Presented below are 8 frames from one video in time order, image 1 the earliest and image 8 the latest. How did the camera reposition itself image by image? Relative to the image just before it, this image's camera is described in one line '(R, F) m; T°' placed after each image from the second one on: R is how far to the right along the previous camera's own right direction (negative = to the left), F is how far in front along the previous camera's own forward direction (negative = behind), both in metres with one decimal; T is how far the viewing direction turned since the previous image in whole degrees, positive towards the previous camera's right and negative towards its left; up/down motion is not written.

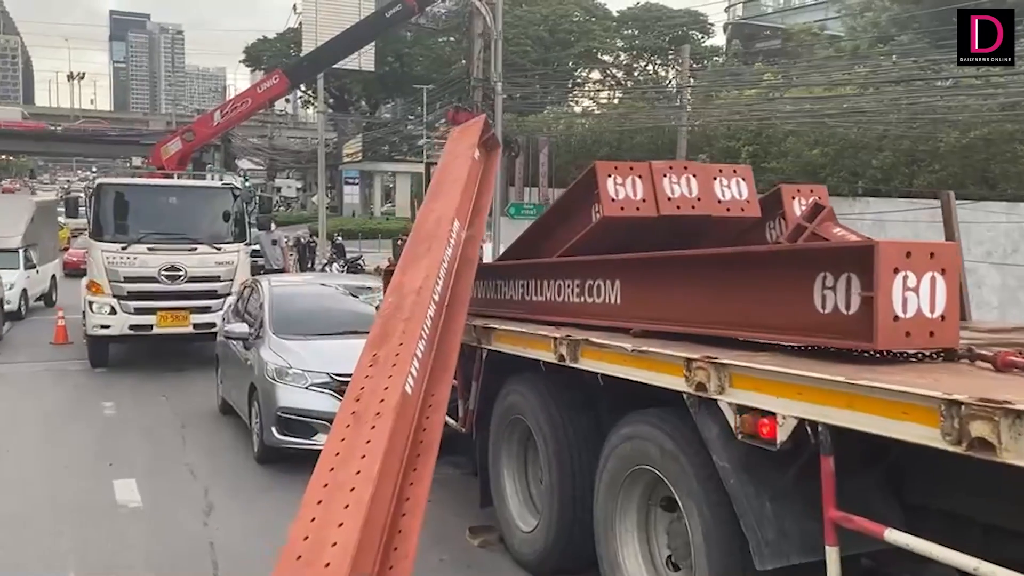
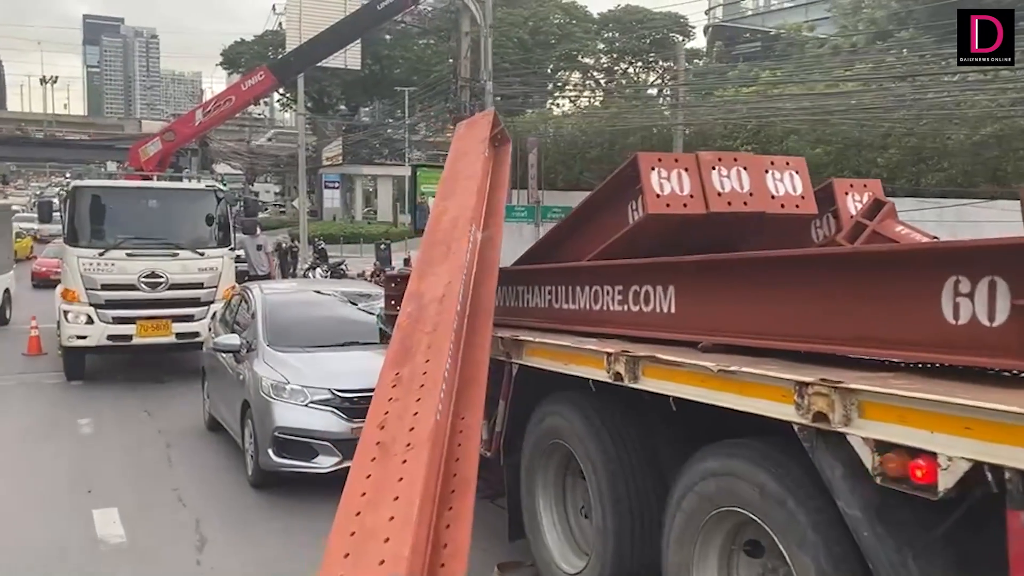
(-0.3, +0.5) m; +1°
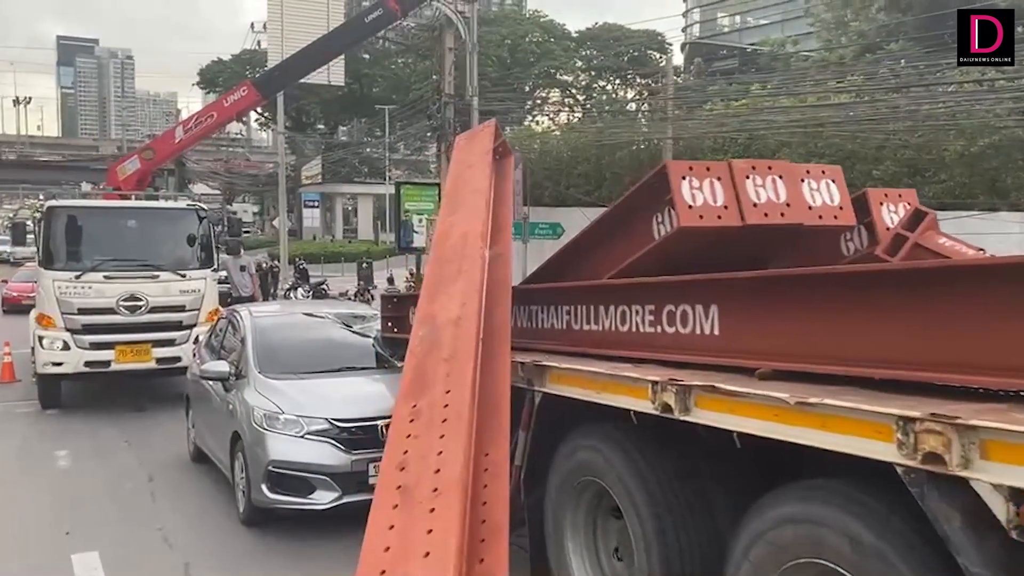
(-0.2, +0.4) m; +1°
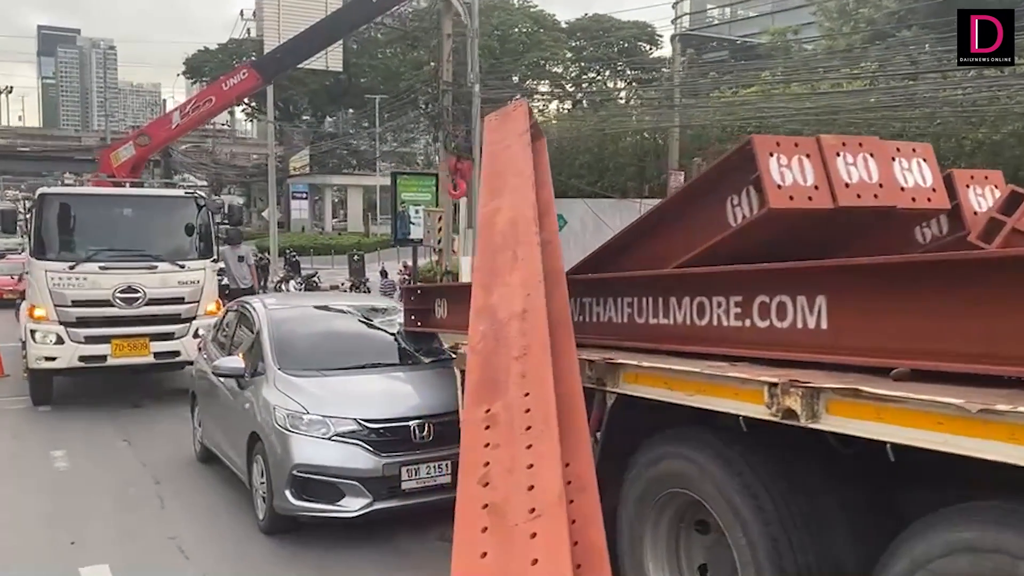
(-0.3, +0.4) m; +1°
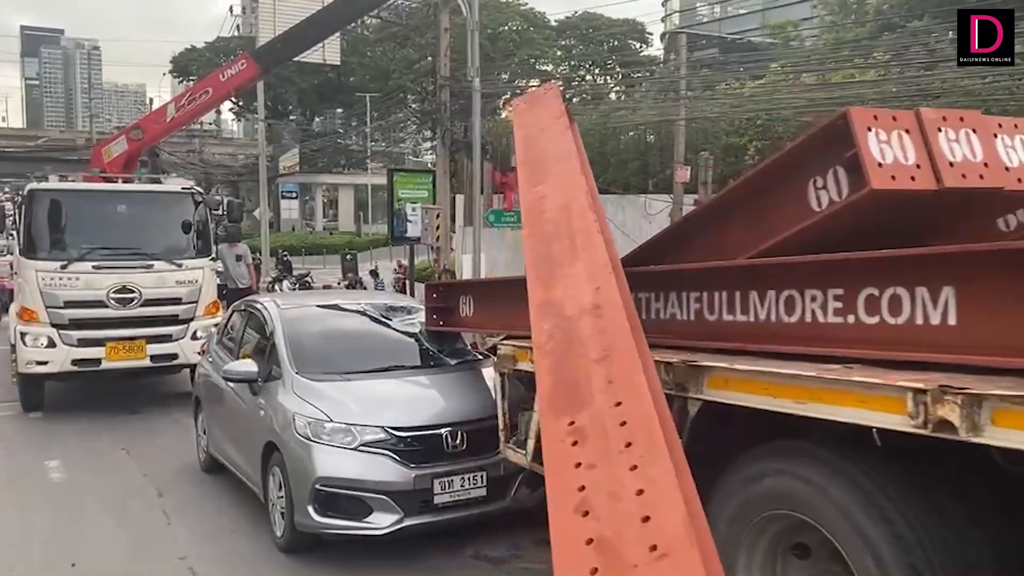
(-0.3, +0.4) m; +1°
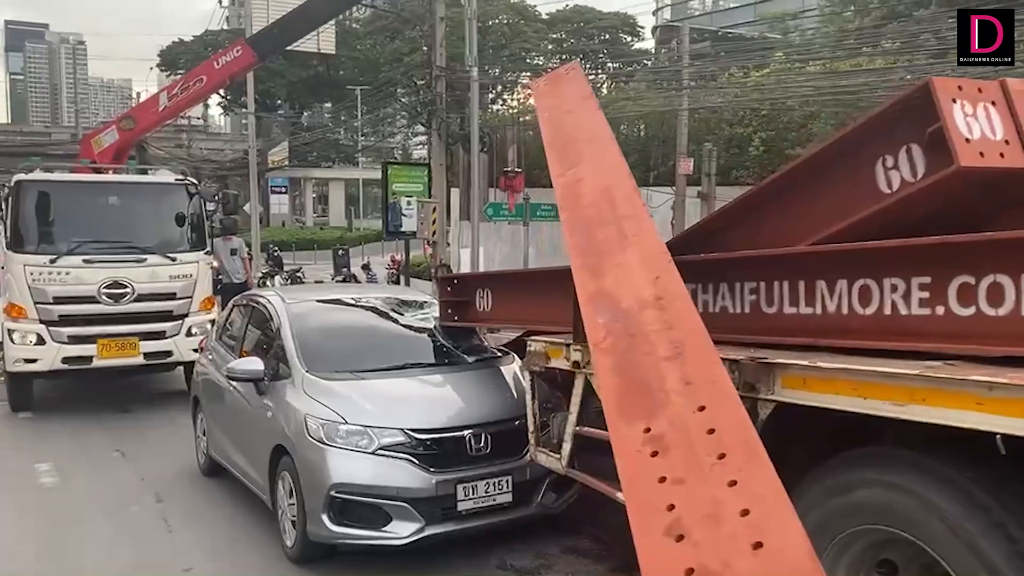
(-0.2, +0.3) m; +1°
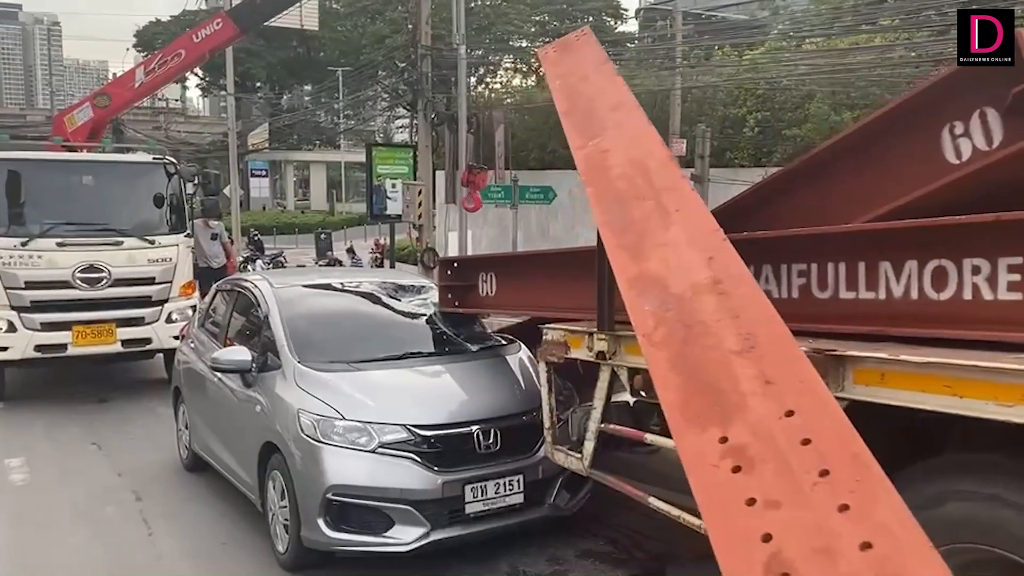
(-0.1, +0.4) m; +1°
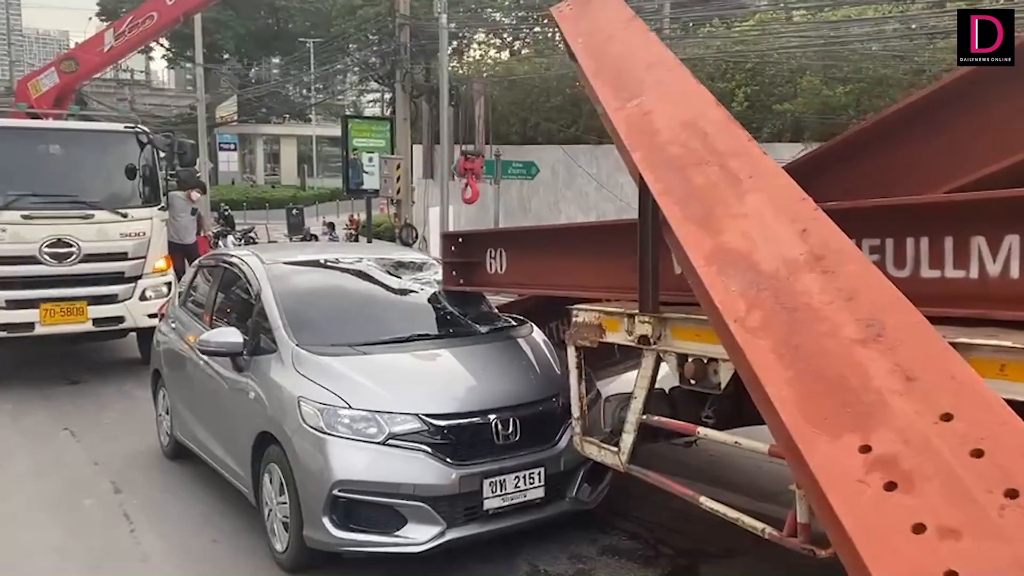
(-0.2, +0.4) m; +2°
